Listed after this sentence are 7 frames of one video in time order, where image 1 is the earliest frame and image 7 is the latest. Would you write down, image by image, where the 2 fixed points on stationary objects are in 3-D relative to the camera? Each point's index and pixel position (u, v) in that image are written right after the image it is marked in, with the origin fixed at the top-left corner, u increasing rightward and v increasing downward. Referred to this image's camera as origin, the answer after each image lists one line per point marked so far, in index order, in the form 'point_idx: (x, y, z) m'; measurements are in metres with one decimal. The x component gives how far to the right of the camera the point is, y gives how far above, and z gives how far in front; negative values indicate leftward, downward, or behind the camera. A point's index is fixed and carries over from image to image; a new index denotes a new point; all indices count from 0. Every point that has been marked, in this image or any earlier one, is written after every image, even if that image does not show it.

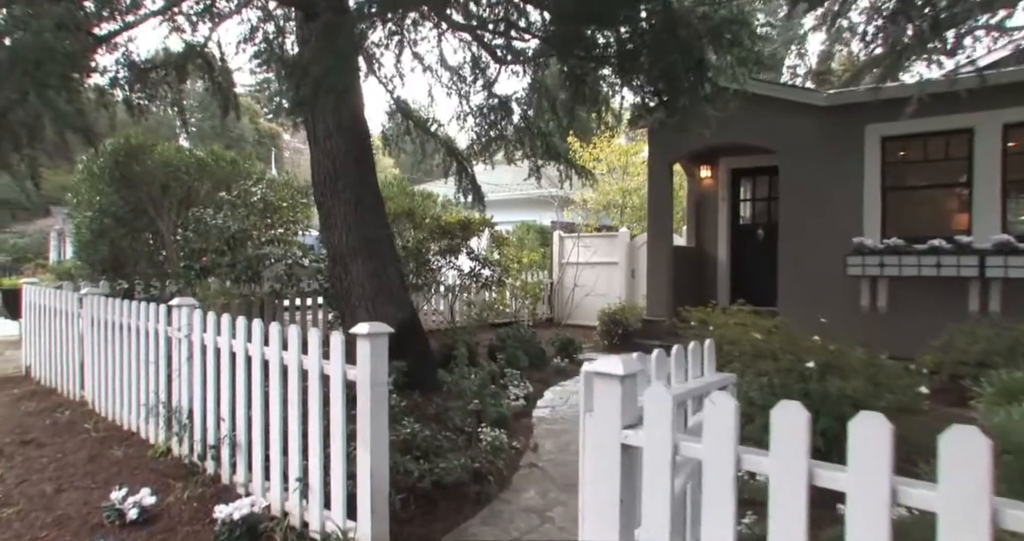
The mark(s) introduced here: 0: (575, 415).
0: (+0.5, -1.2, +4.8) m
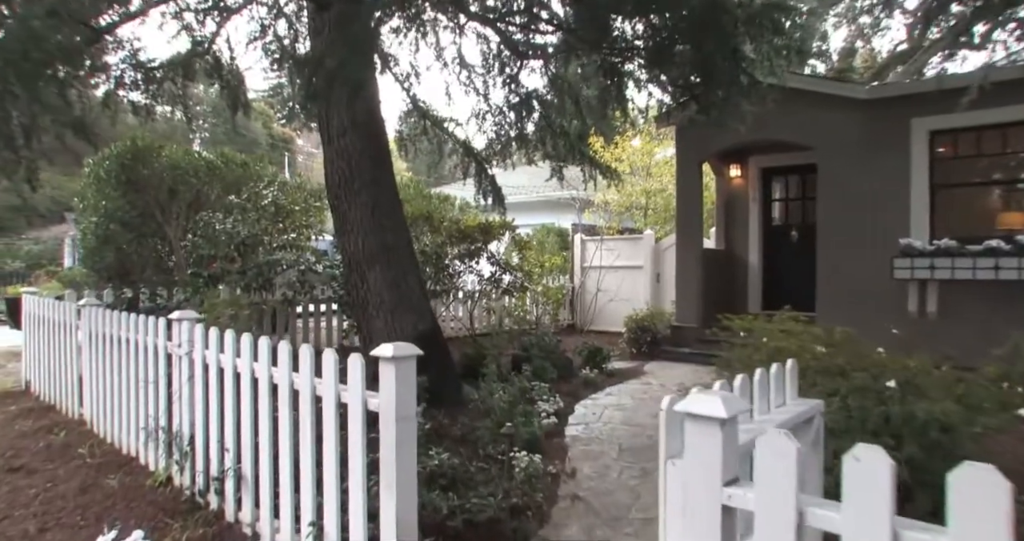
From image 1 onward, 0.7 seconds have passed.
0: (+0.7, -1.2, +4.4) m
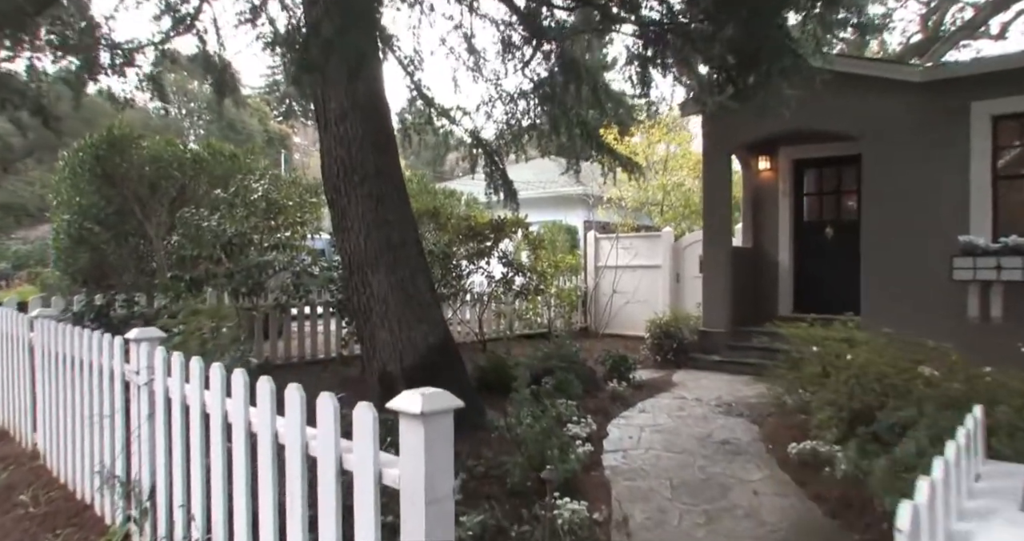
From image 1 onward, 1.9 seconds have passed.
0: (+0.9, -1.2, +3.7) m
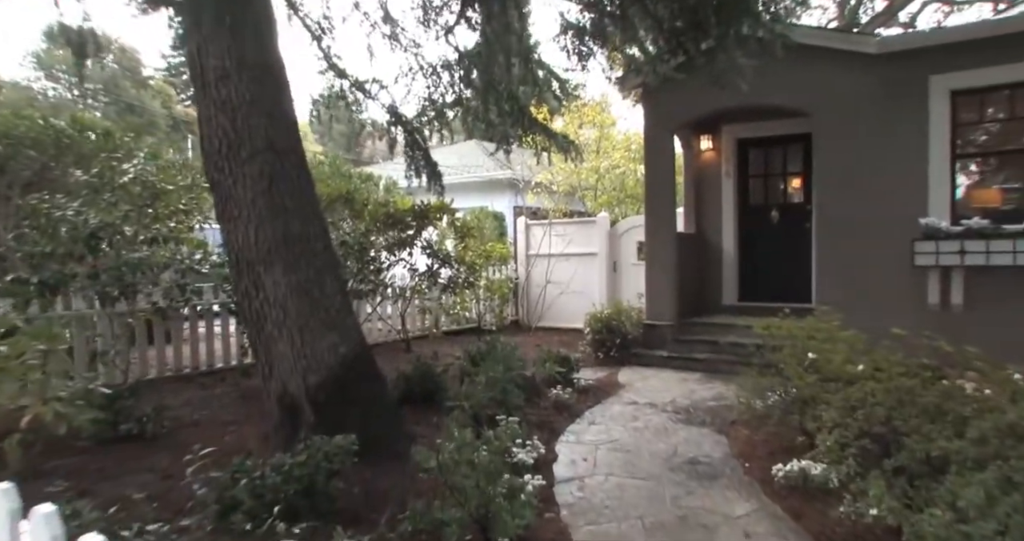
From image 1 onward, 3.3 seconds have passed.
0: (+0.6, -1.2, +3.1) m
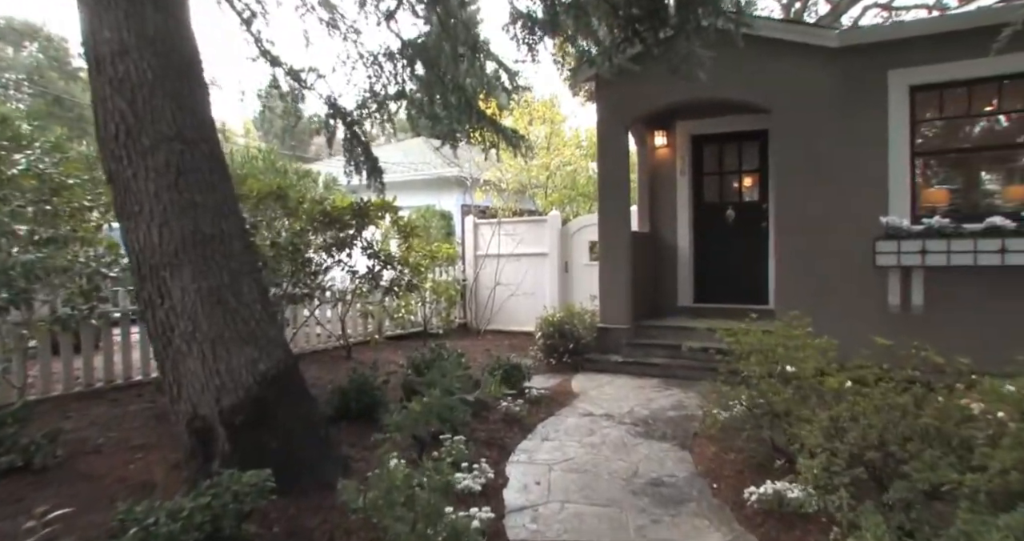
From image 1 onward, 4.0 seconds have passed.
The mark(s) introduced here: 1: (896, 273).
0: (+0.3, -1.2, +2.8) m
1: (+3.3, 0.0, +5.0) m
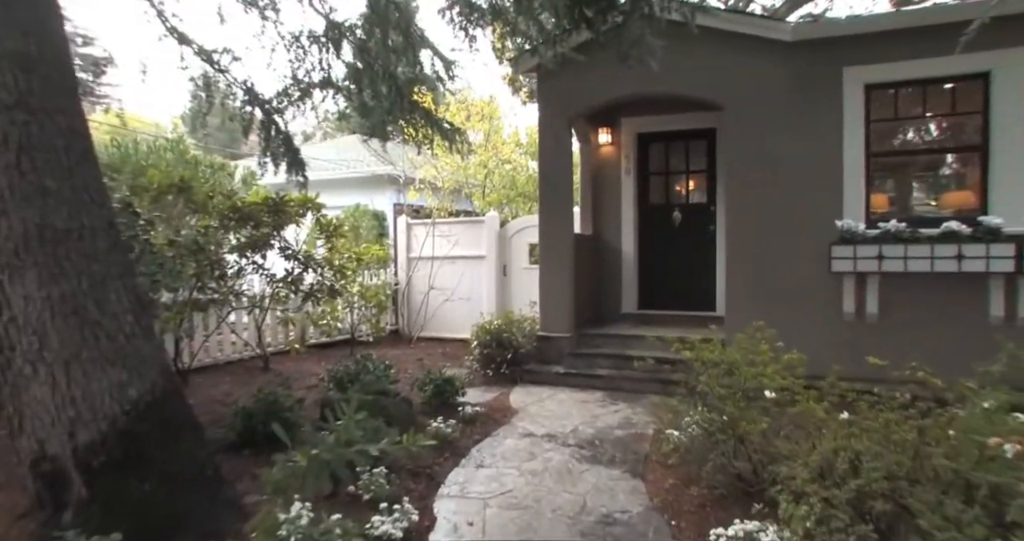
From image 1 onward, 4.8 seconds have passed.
0: (0.0, -1.3, +2.3) m
1: (+2.8, -0.1, +4.9) m
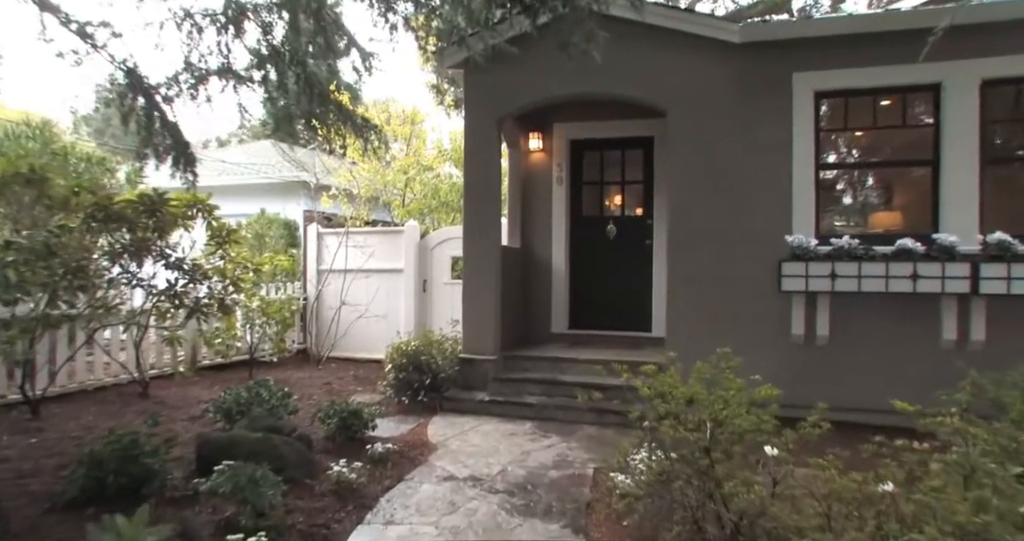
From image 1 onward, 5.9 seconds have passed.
0: (-0.2, -1.3, +1.7) m
1: (+2.2, -0.2, +4.6) m
